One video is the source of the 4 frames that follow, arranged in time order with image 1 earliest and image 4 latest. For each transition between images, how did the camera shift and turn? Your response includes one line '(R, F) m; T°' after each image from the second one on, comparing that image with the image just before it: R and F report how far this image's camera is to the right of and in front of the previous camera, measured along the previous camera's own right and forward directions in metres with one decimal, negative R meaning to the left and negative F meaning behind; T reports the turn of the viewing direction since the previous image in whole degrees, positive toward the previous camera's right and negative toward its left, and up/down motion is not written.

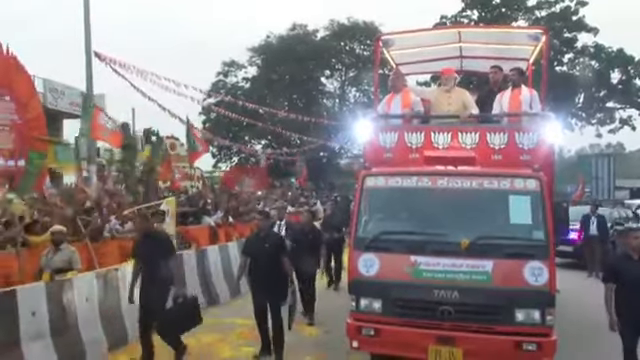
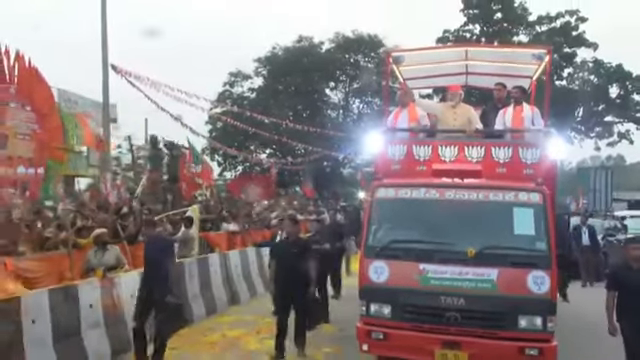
(-0.2, -0.4) m; 0°
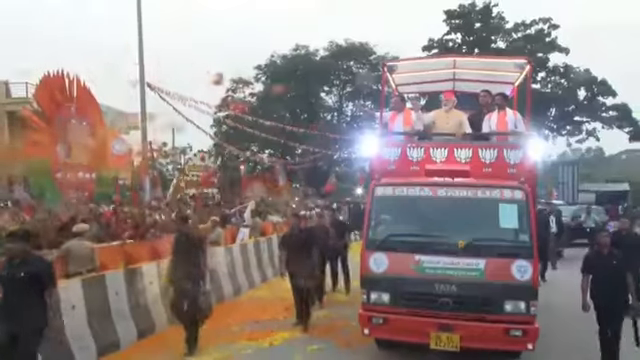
(-0.2, -0.8) m; +1°
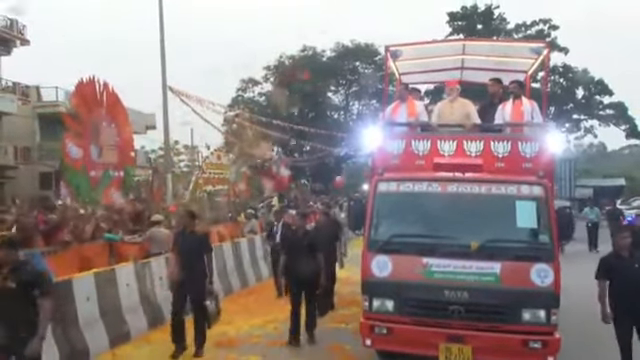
(+0.1, +0.8) m; 0°
